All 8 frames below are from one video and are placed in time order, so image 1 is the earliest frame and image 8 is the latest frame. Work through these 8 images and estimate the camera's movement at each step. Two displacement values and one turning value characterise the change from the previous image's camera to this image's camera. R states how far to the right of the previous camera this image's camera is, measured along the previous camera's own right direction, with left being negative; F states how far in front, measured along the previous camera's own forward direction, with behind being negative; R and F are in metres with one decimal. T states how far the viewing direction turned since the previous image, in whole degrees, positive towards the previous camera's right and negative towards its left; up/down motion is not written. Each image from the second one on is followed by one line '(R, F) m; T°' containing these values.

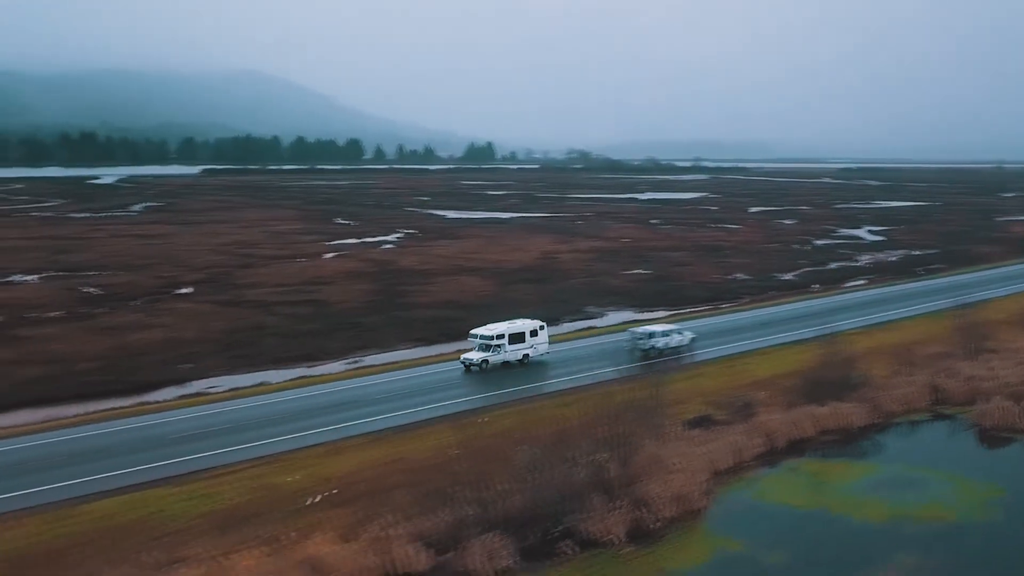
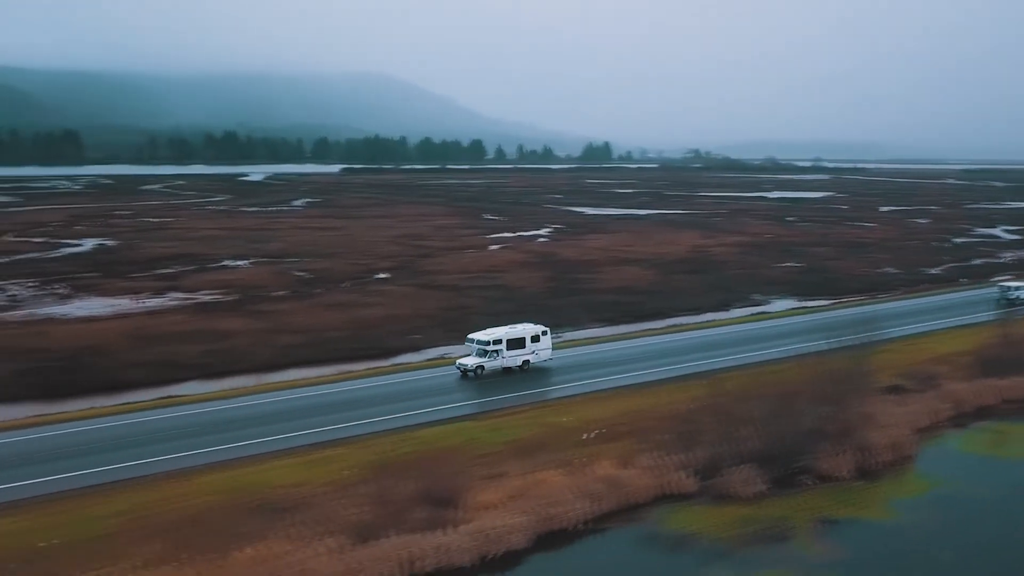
(-3.2, -3.9) m; -6°
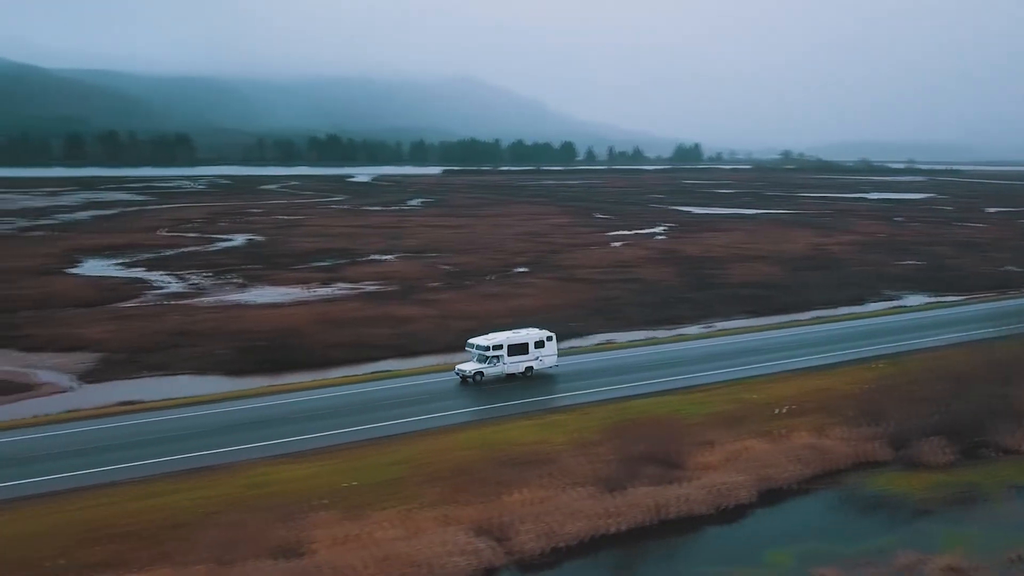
(-3.1, -2.5) m; -4°
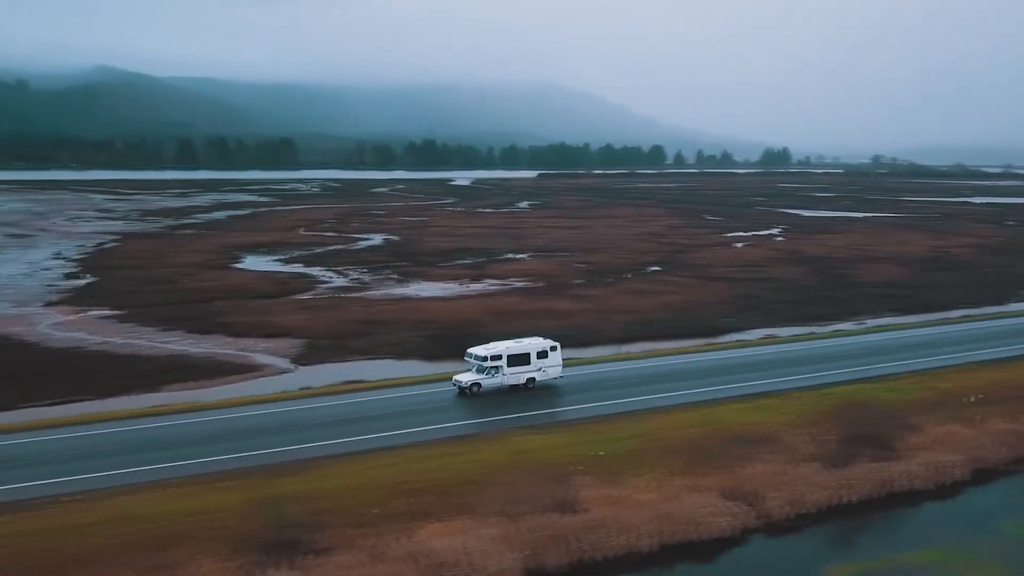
(-3.6, -1.9) m; -4°
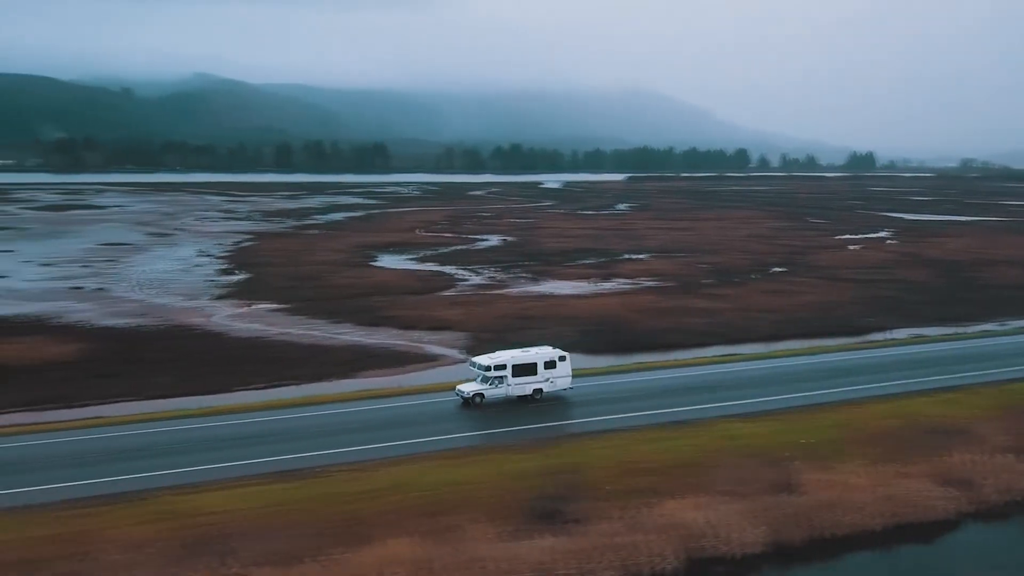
(-3.2, -1.2) m; -4°
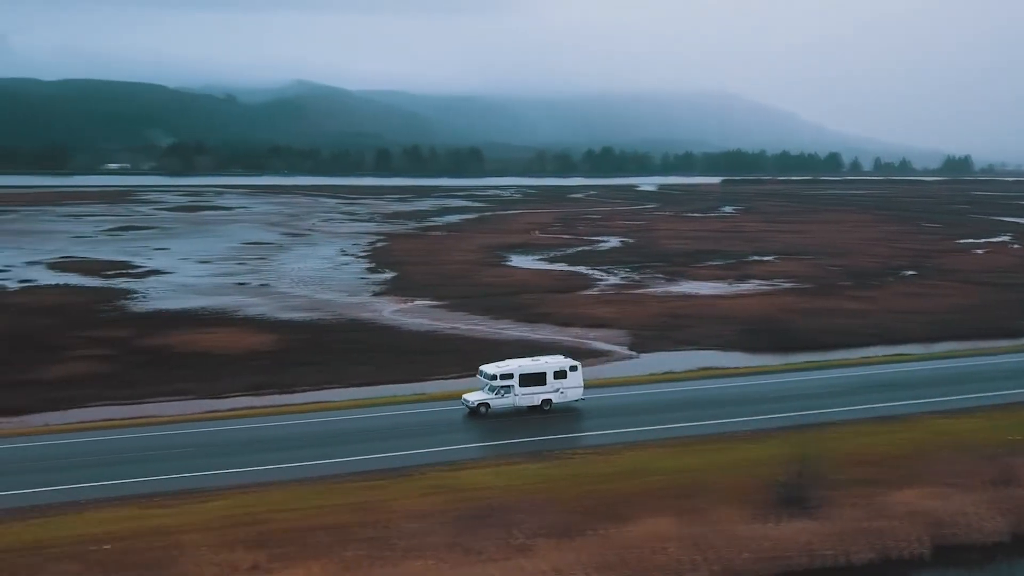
(-3.2, -1.0) m; -4°
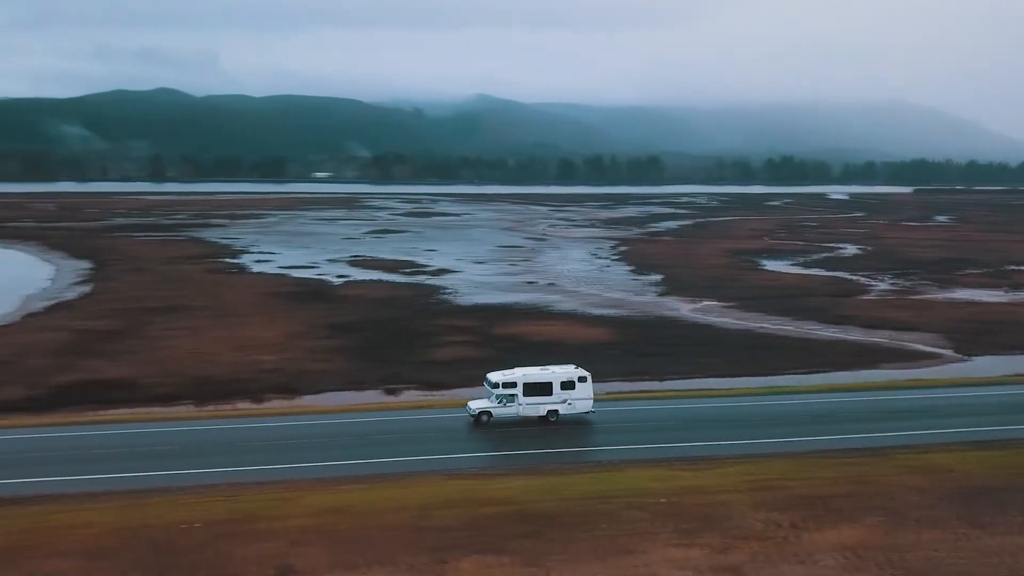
(-6.2, -2.0) m; -8°
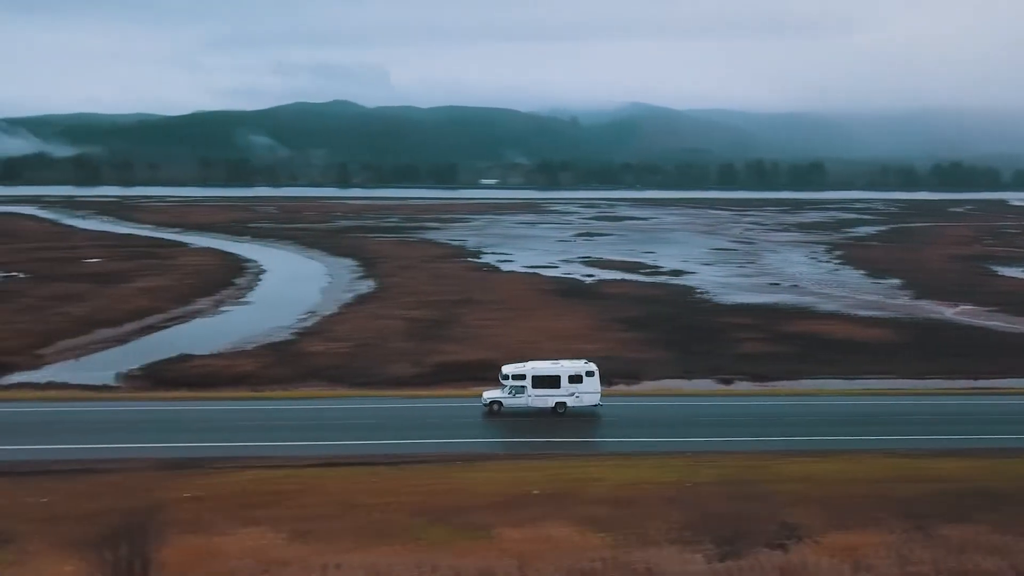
(-5.6, -1.8) m; -7°
